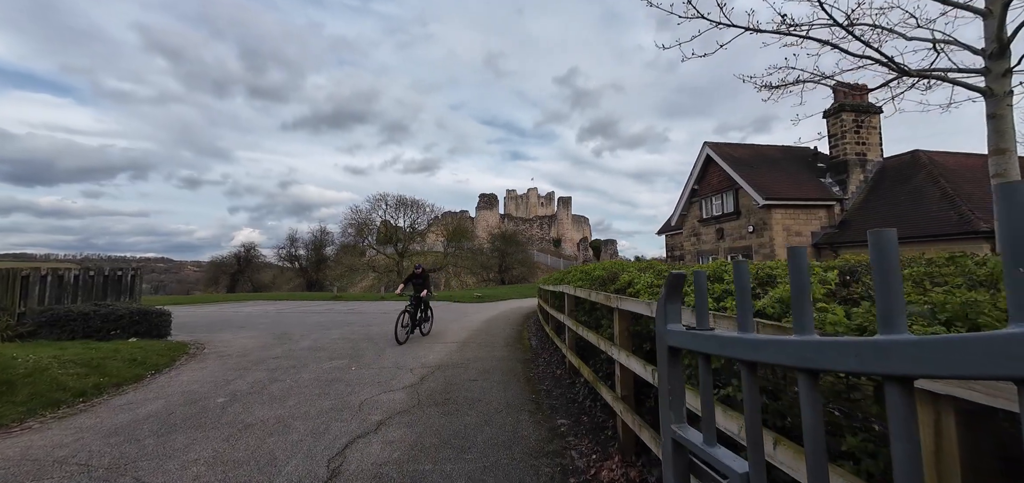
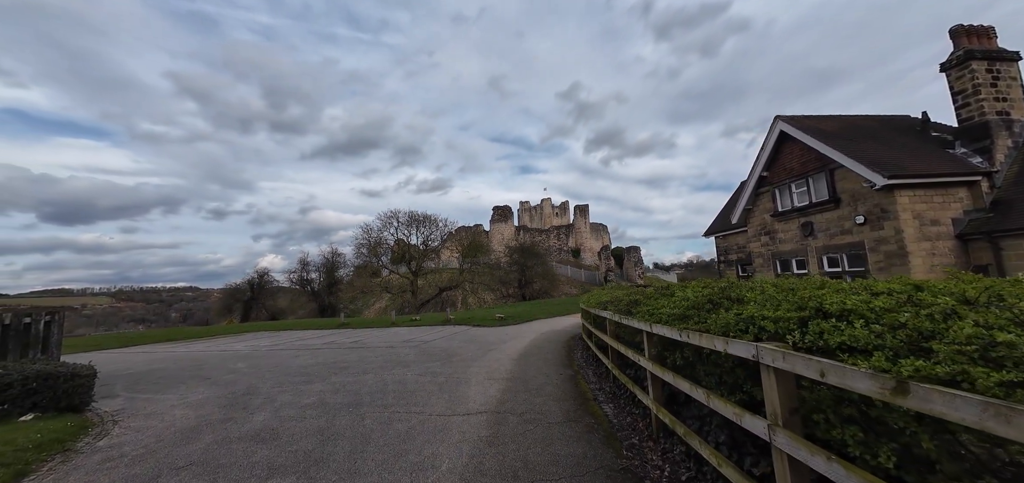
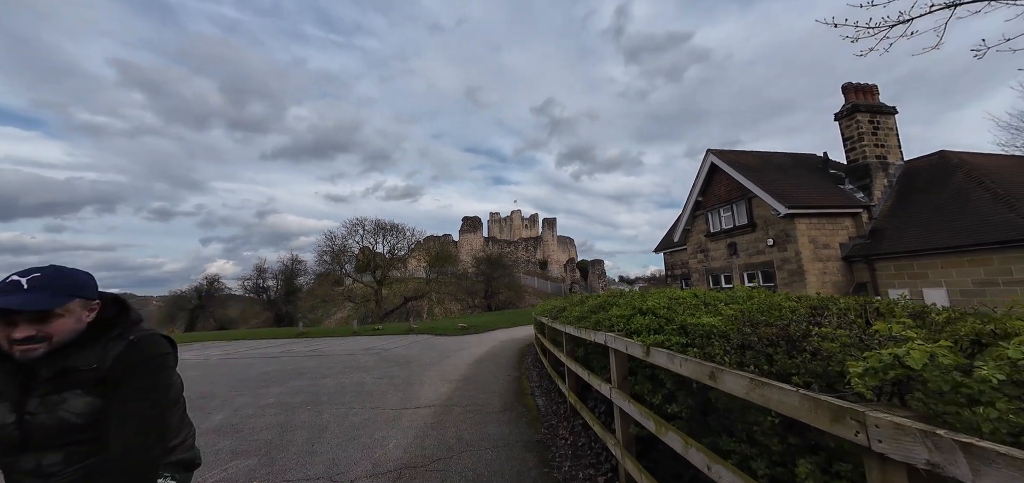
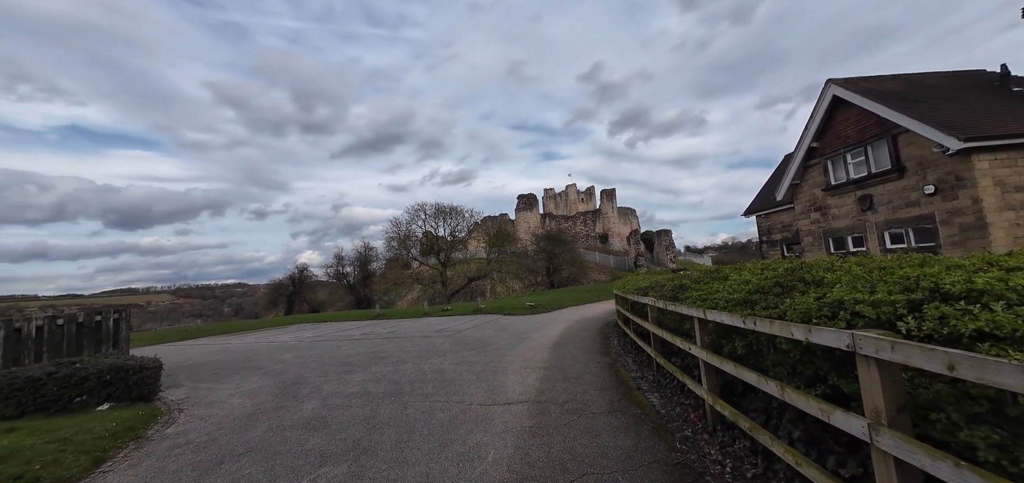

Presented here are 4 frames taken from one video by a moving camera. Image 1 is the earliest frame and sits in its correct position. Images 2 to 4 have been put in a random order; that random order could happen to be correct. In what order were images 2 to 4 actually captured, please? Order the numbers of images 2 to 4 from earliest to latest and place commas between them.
3, 2, 4
